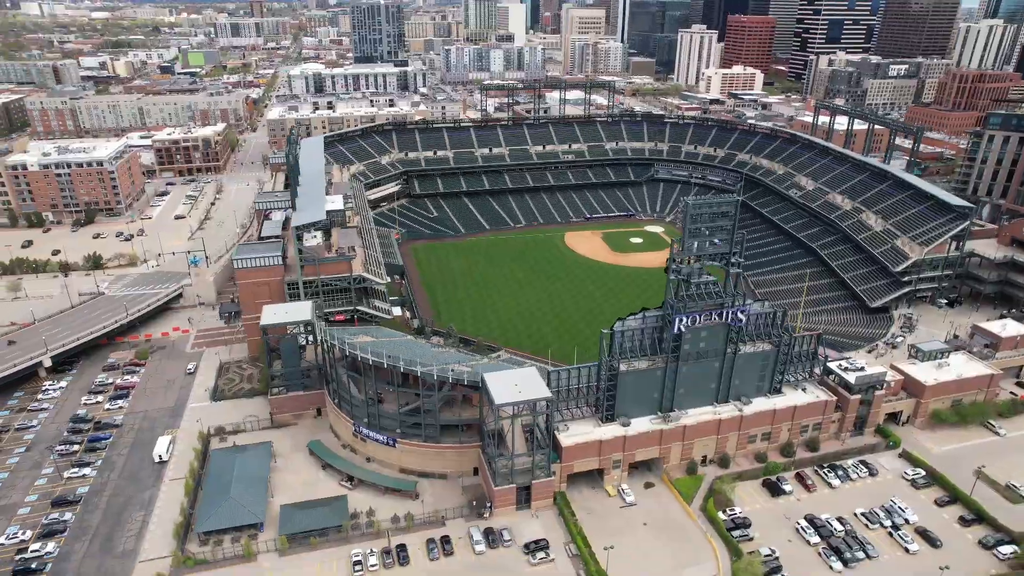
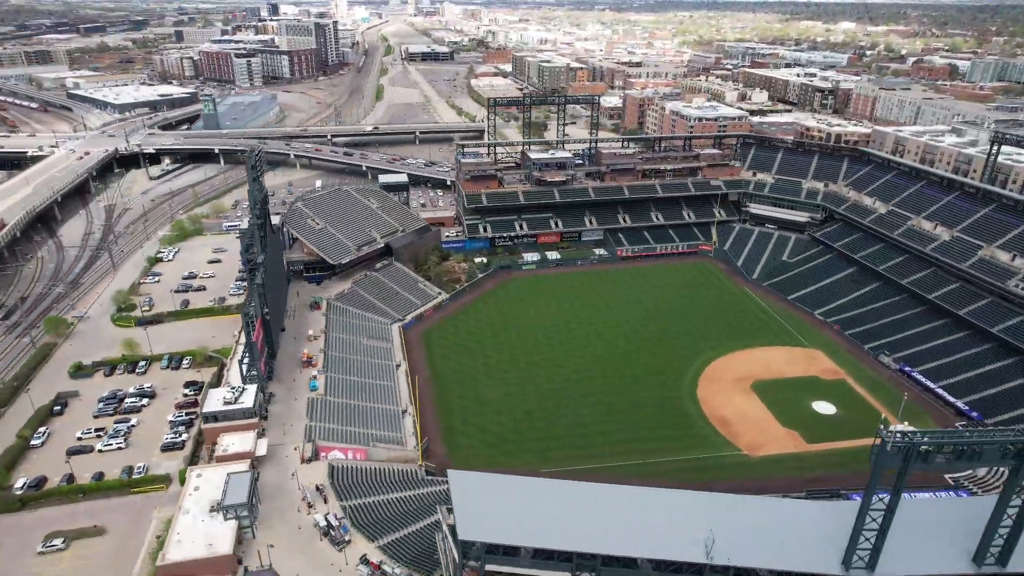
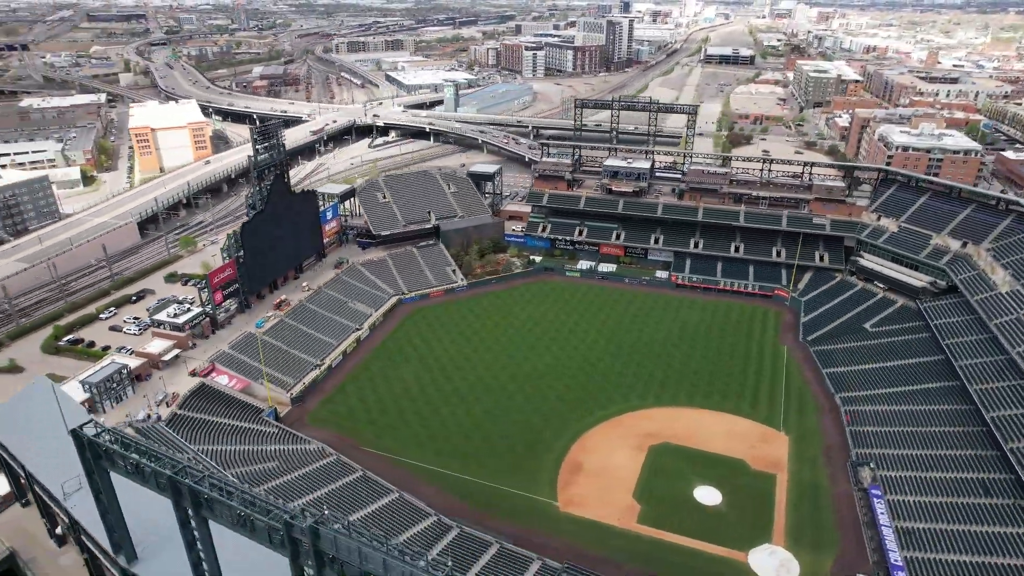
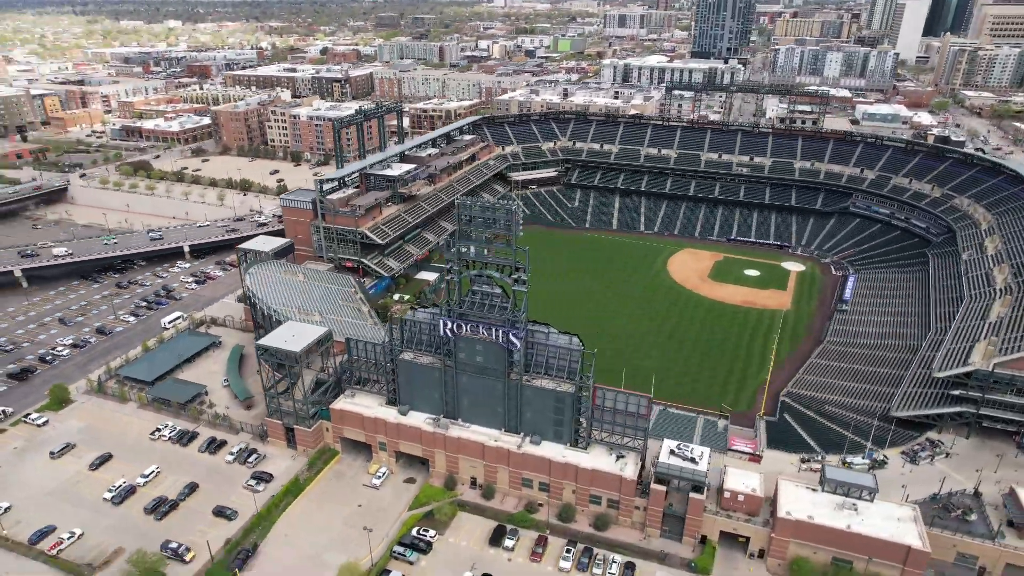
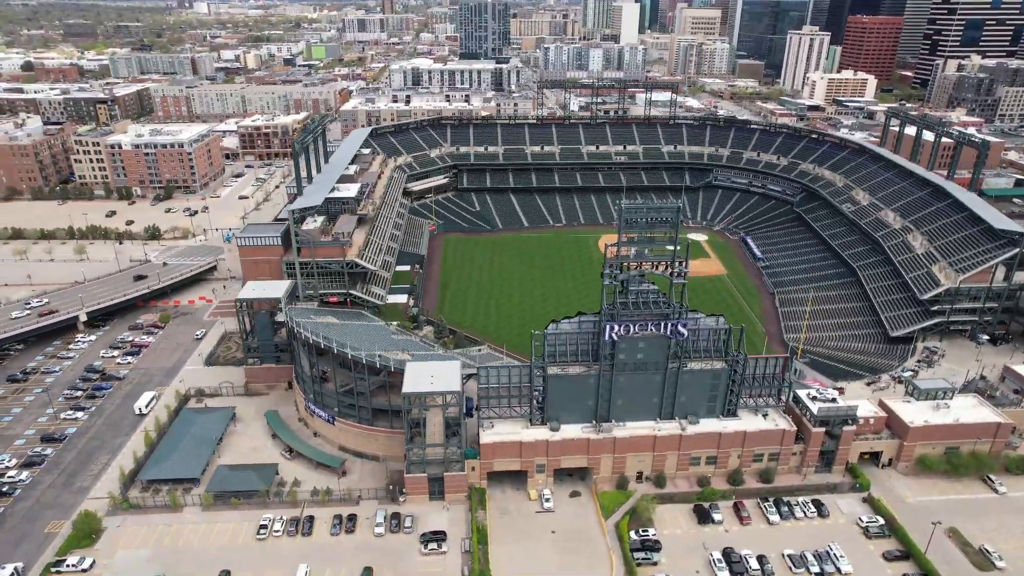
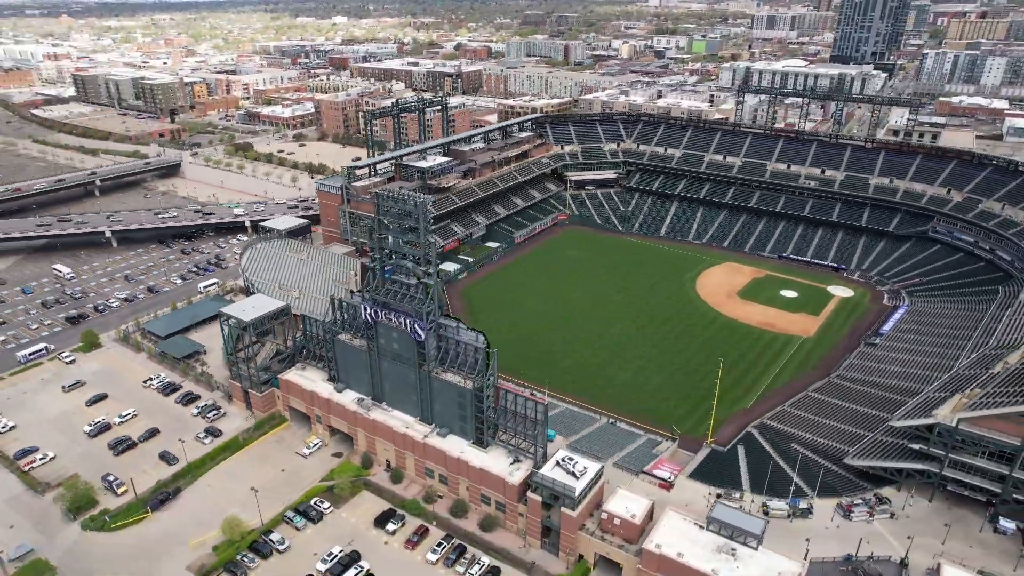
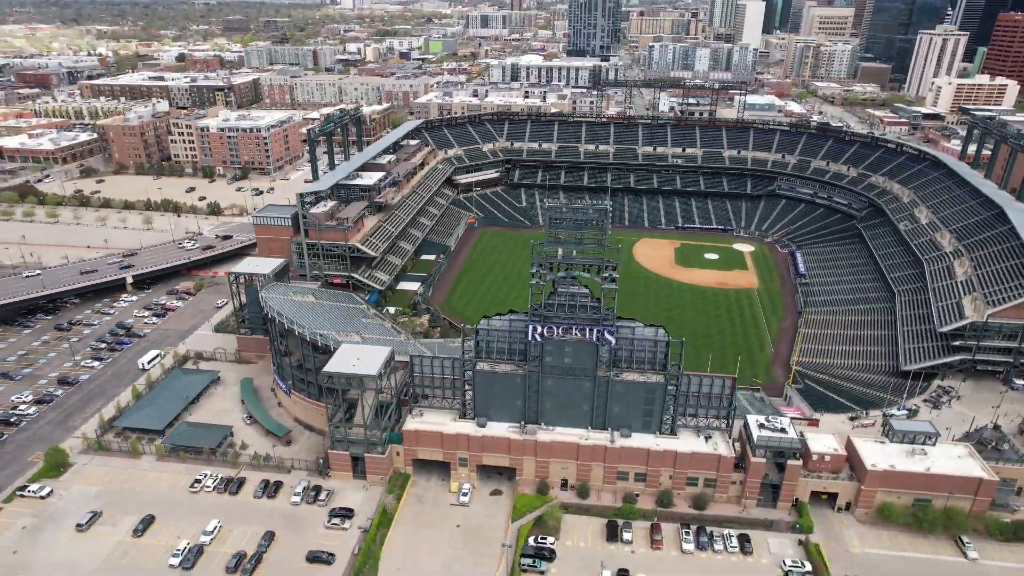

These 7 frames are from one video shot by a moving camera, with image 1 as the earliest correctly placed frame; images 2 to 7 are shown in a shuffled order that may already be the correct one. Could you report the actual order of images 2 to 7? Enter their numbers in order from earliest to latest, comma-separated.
5, 7, 4, 6, 2, 3
